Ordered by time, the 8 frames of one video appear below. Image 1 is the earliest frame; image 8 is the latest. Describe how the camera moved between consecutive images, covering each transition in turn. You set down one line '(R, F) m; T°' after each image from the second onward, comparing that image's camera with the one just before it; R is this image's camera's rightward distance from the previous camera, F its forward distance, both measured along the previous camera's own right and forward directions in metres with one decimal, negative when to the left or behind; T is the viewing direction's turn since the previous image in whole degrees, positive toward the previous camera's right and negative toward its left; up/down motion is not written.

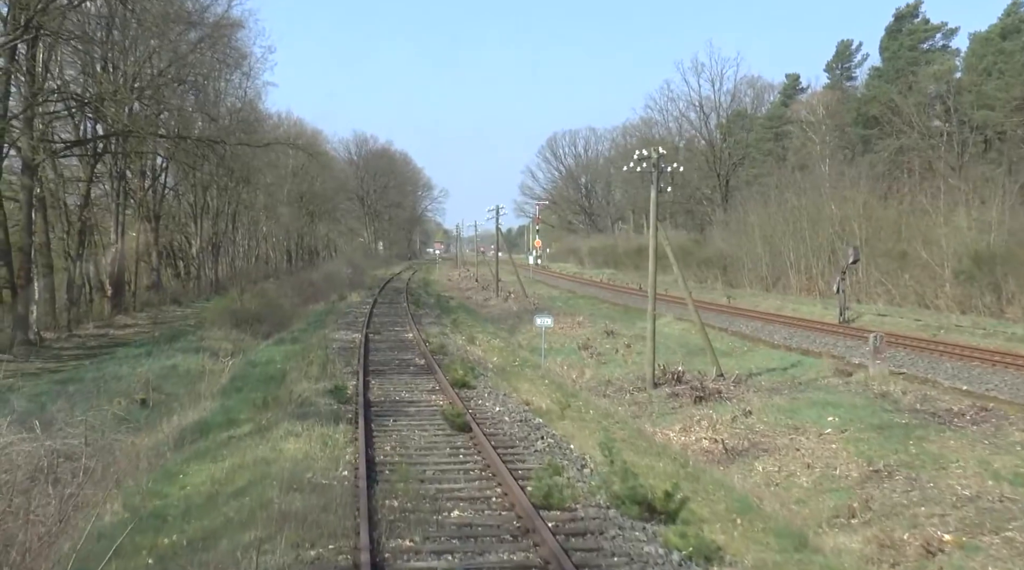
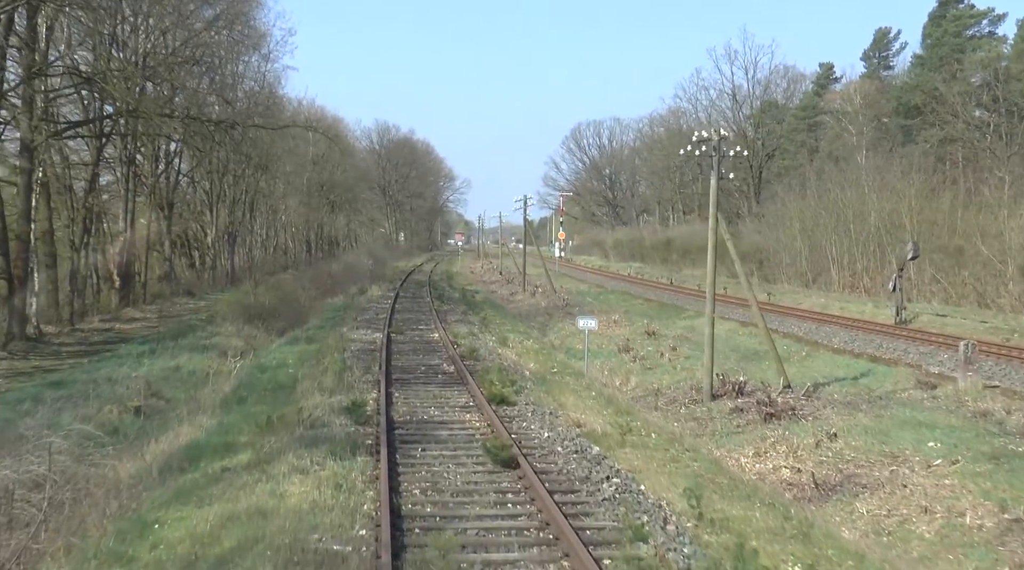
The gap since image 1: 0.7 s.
(-0.3, +2.3) m; -1°
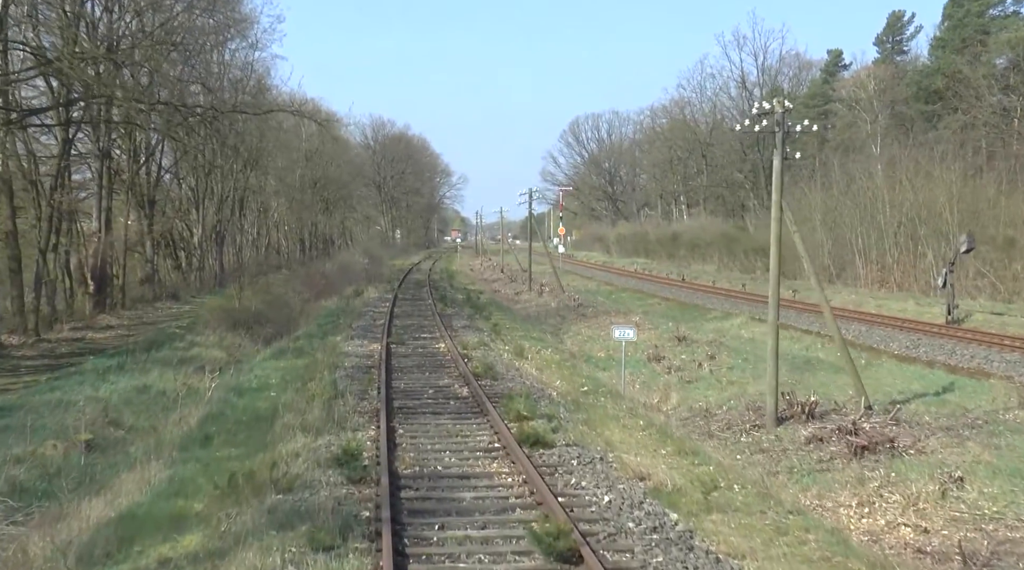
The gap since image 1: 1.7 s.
(-0.3, +3.0) m; 0°
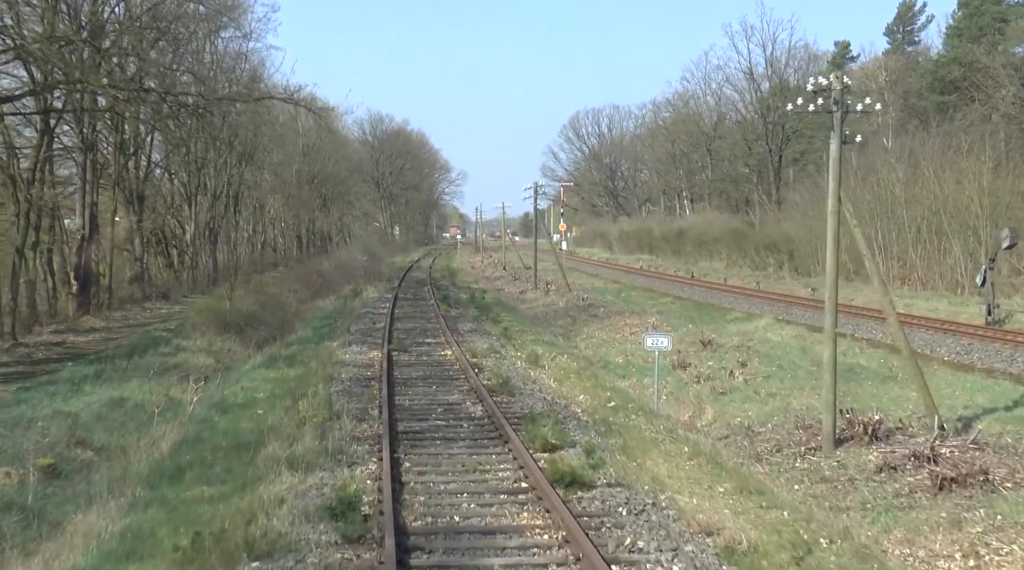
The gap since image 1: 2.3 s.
(-0.2, +1.9) m; 0°
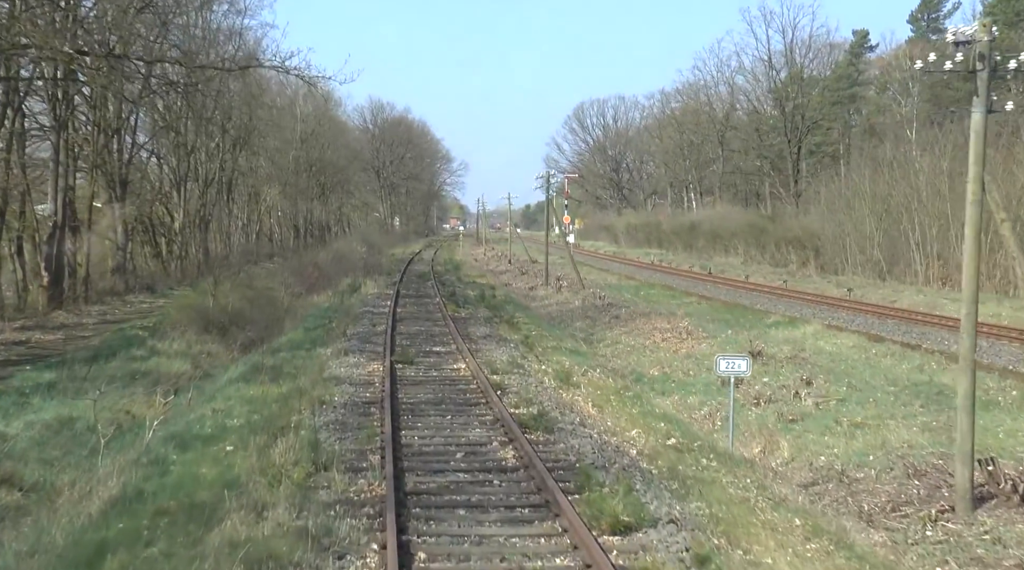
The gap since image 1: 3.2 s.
(-0.4, +3.0) m; 0°
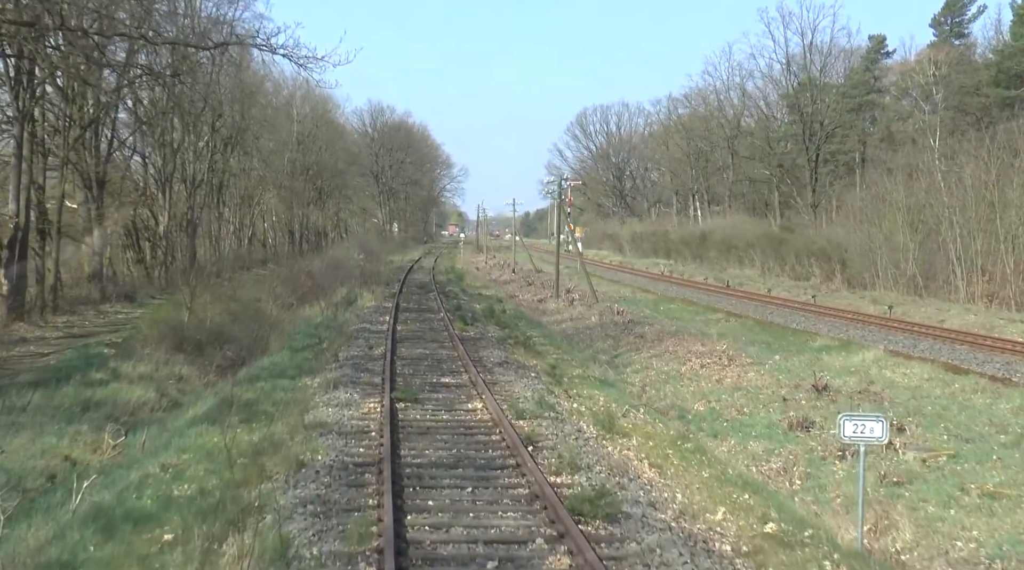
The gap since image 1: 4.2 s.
(-0.3, +3.1) m; 0°
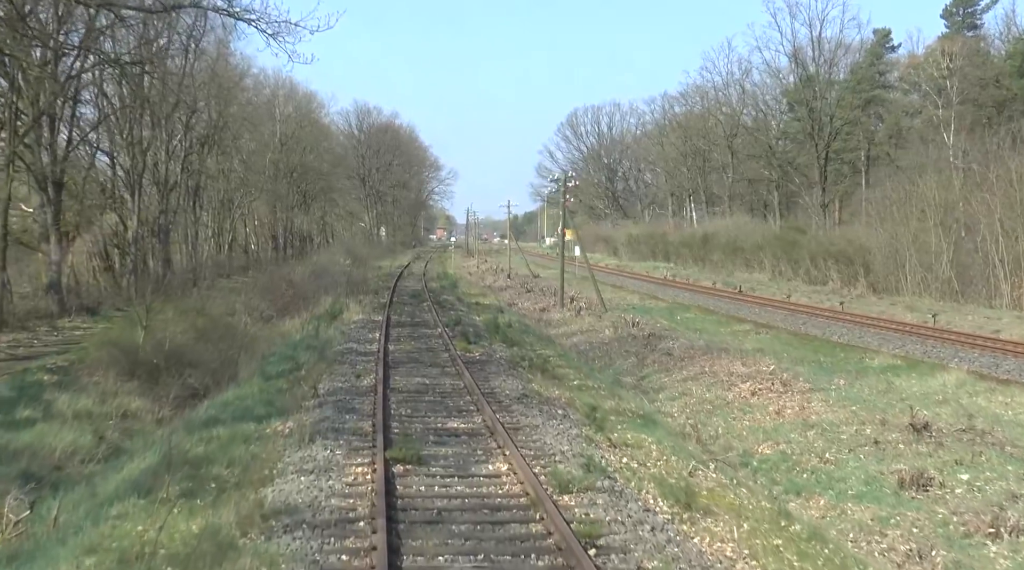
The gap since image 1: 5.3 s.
(-0.4, +3.4) m; +1°
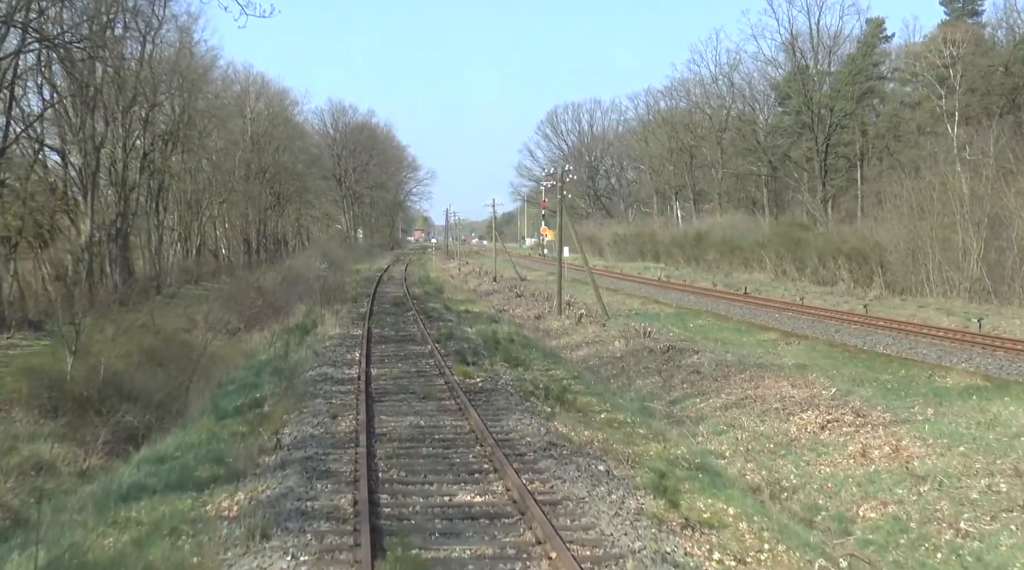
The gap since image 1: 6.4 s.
(-0.4, +3.4) m; +1°
